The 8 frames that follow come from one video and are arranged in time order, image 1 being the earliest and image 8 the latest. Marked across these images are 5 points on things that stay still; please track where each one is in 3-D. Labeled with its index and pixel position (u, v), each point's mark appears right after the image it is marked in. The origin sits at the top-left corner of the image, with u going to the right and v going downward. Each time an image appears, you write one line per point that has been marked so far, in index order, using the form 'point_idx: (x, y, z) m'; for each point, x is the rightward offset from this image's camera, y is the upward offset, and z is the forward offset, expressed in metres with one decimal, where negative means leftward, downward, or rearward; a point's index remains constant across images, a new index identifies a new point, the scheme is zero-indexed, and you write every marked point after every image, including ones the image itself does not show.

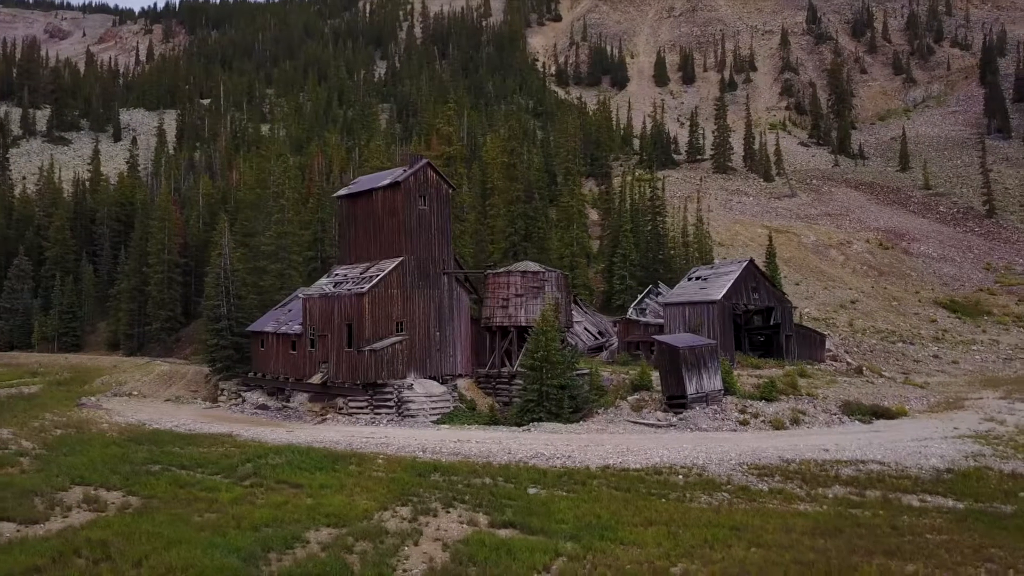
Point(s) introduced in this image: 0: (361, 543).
0: (-3.0, -5.1, +16.4) m
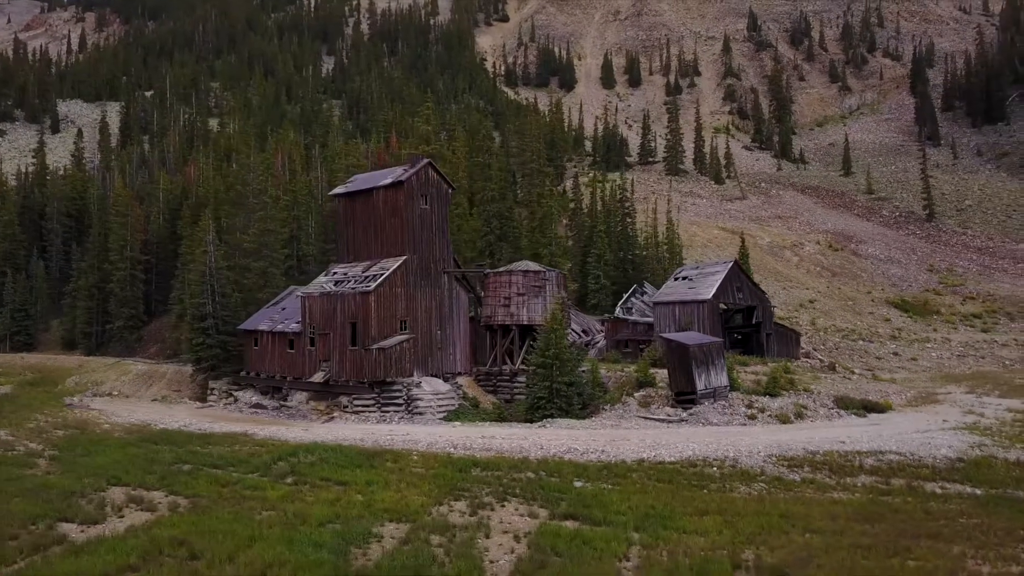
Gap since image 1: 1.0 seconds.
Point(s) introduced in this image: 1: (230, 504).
0: (-1.5, -5.0, +16.8) m
1: (-6.5, -5.0, +19.0) m
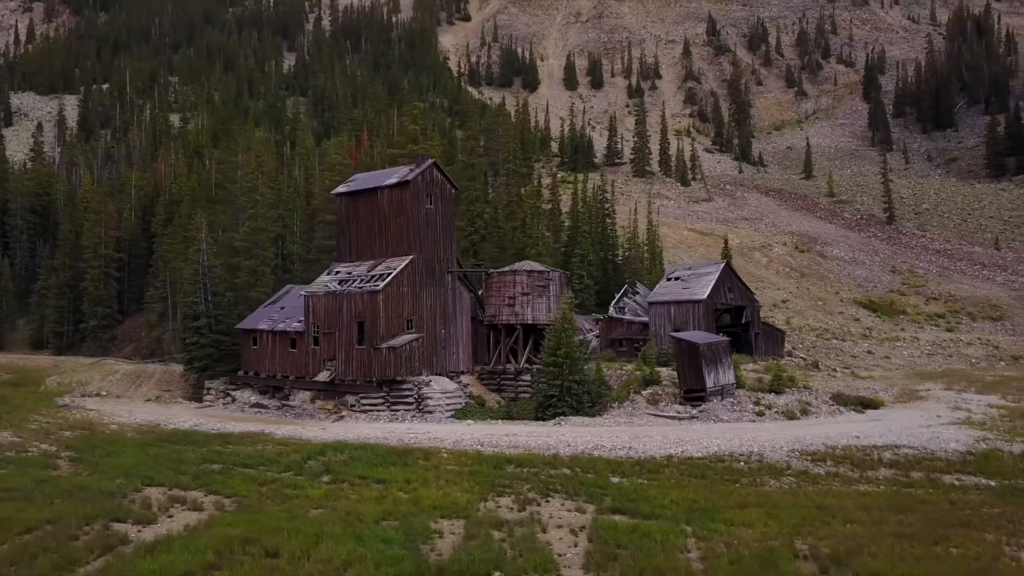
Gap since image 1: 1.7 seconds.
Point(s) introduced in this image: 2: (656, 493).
0: (-0.4, -5.0, +17.1) m
1: (-5.4, -5.0, +19.0) m
2: (+3.5, -4.9, +19.8) m
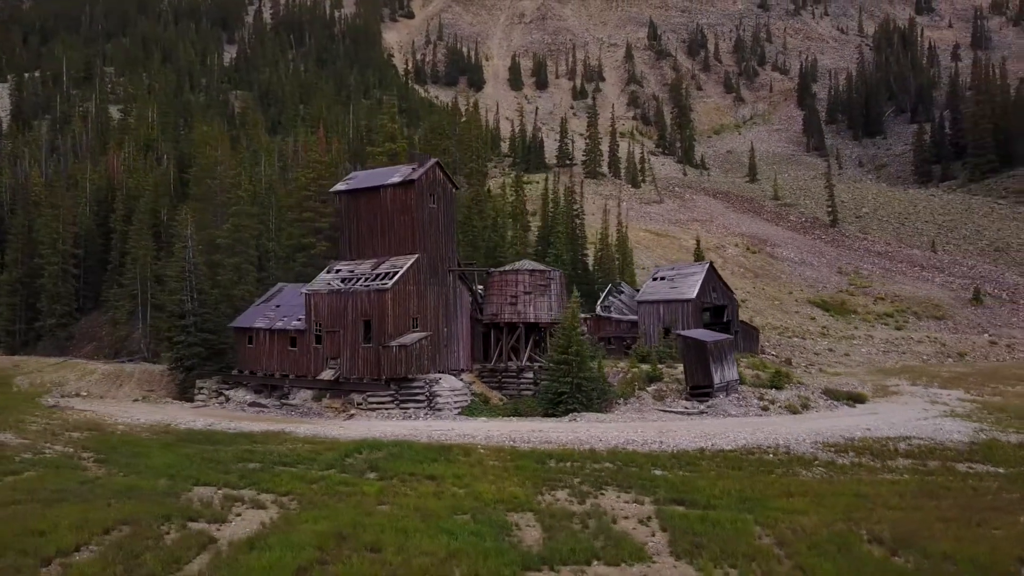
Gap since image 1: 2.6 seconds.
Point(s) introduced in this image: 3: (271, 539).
0: (+1.2, -5.0, +17.6) m
1: (-4.0, -4.9, +19.1) m
2: (+4.8, -4.9, +20.6) m
3: (-4.5, -4.7, +15.3) m
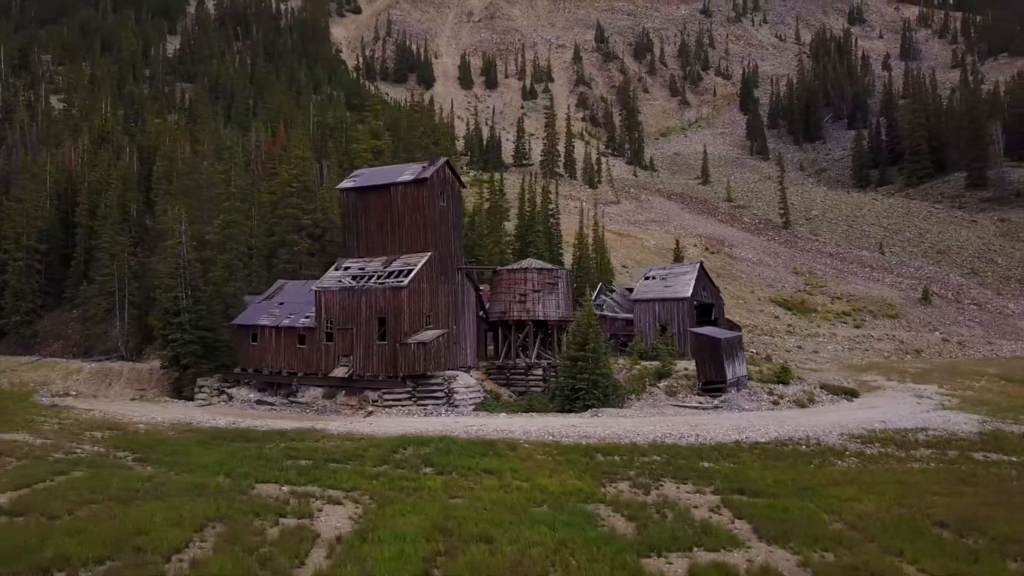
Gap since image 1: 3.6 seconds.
0: (+2.9, -4.9, +18.2) m
1: (-2.3, -4.8, +19.3) m
2: (+6.3, -4.9, +21.5) m
3: (-2.5, -4.6, +15.5) m
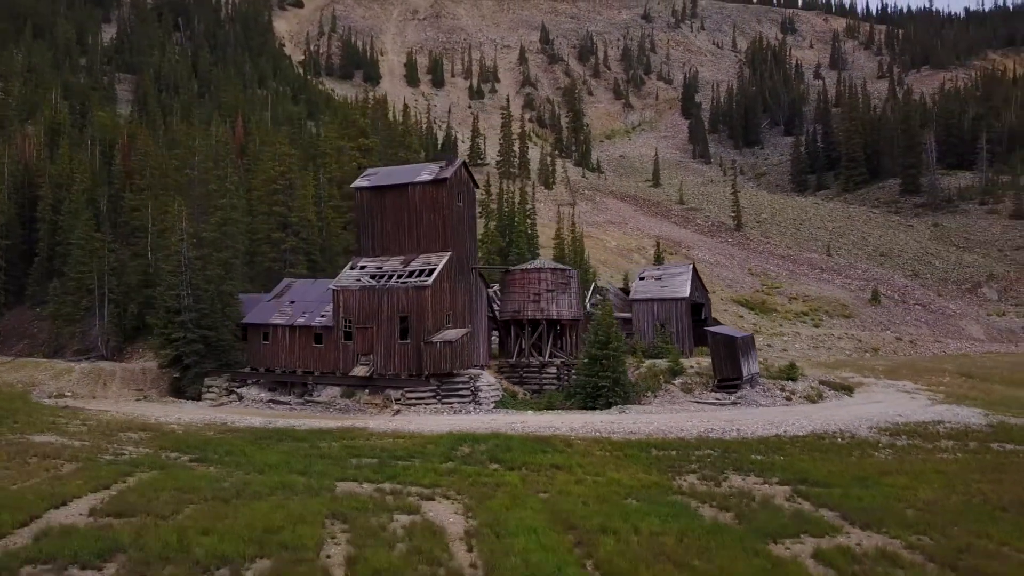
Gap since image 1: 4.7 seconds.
0: (+5.0, -4.9, +19.0) m
1: (-0.3, -4.8, +19.7) m
2: (+8.1, -4.9, +22.6) m
3: (-0.2, -4.6, +15.9) m
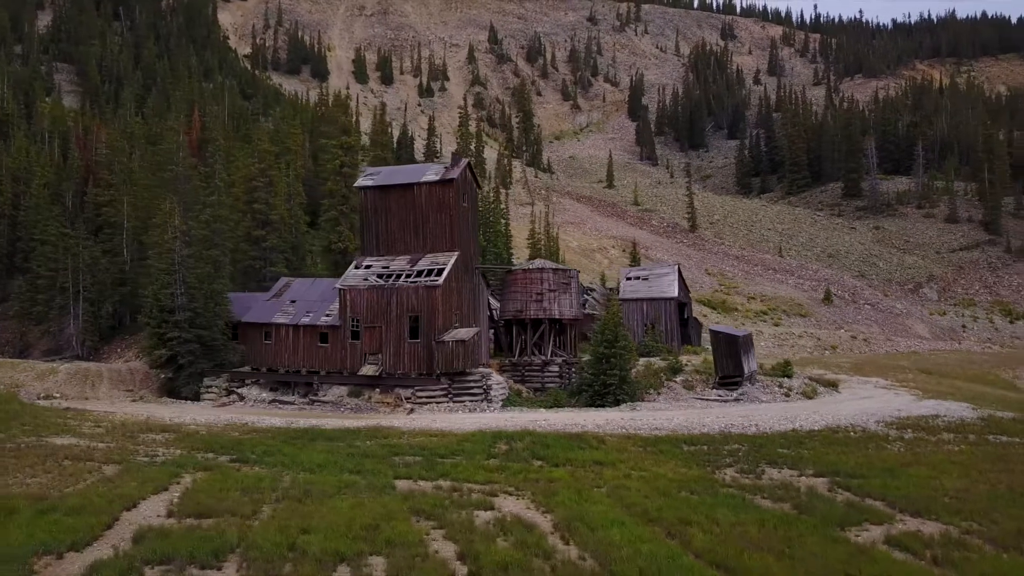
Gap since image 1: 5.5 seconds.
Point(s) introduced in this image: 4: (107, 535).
0: (+6.5, -5.0, +19.9) m
1: (+1.1, -4.8, +20.1) m
2: (+9.2, -4.9, +23.7) m
3: (+1.5, -4.6, +16.3) m
4: (-7.3, -4.5, +14.9) m
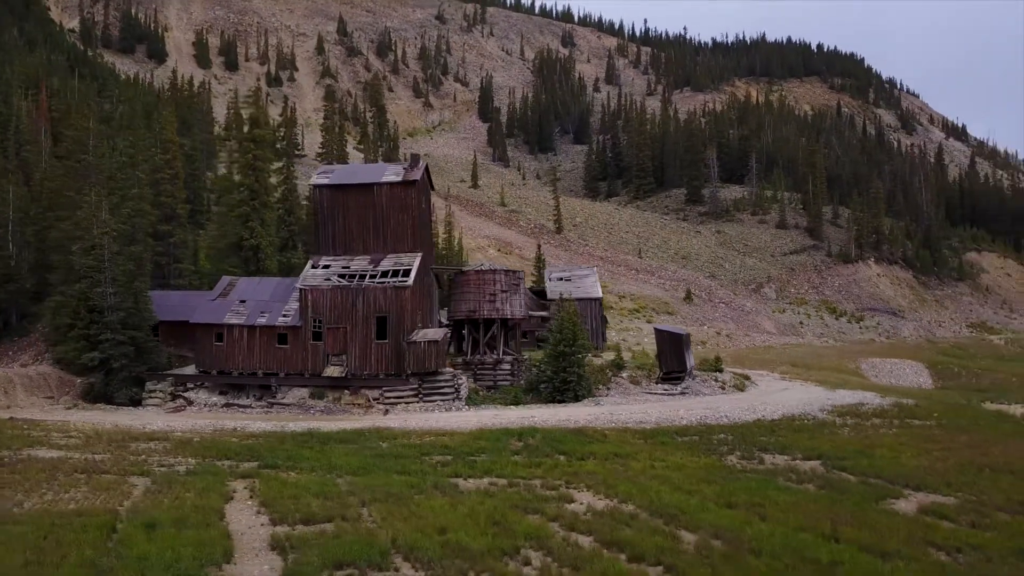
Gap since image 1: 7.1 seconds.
0: (+7.6, -5.1, +22.3) m
1: (+2.3, -4.9, +21.4) m
2: (+9.5, -5.0, +26.6) m
3: (+3.5, -4.7, +17.8) m
4: (-4.8, -4.5, +14.6) m
